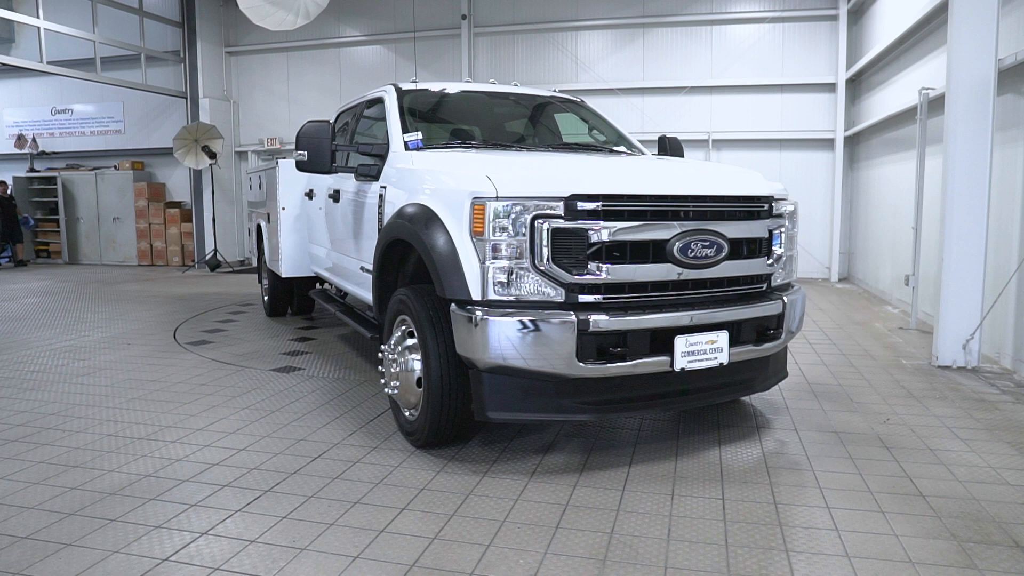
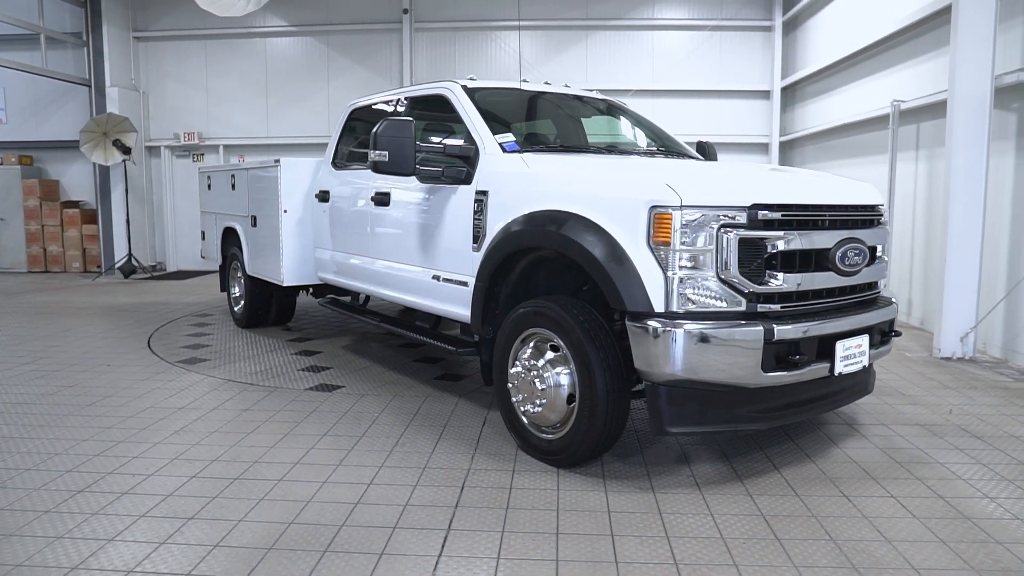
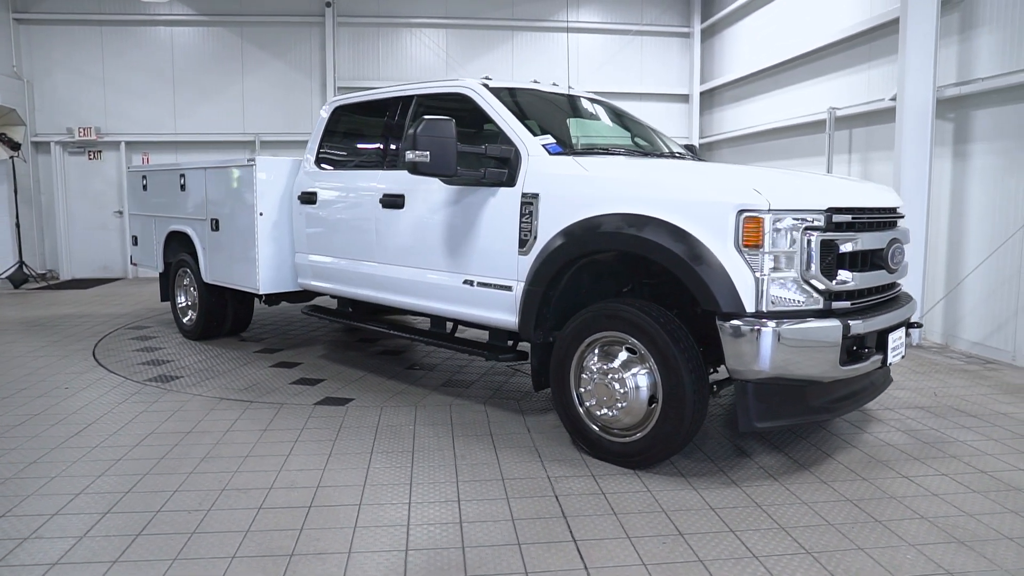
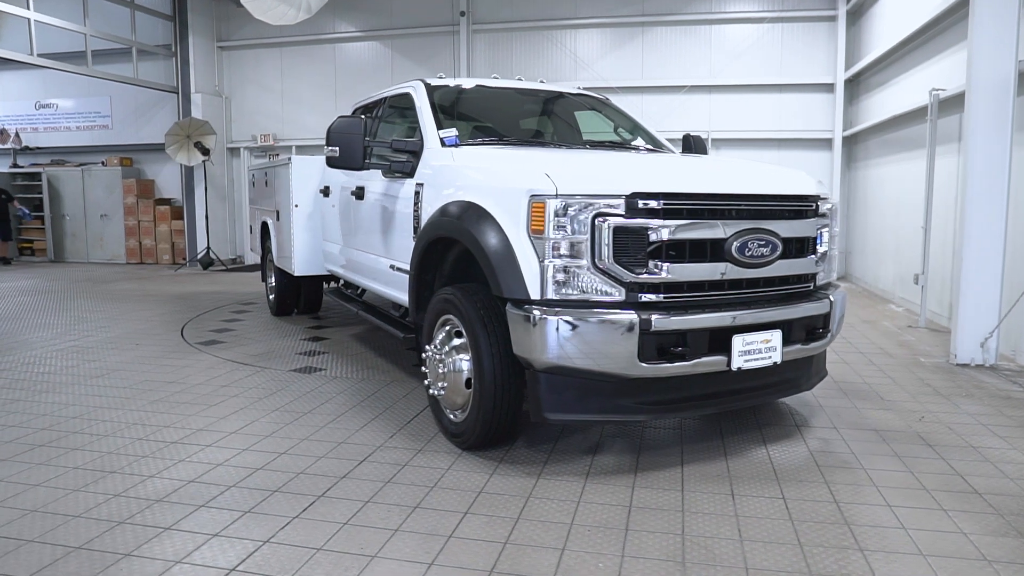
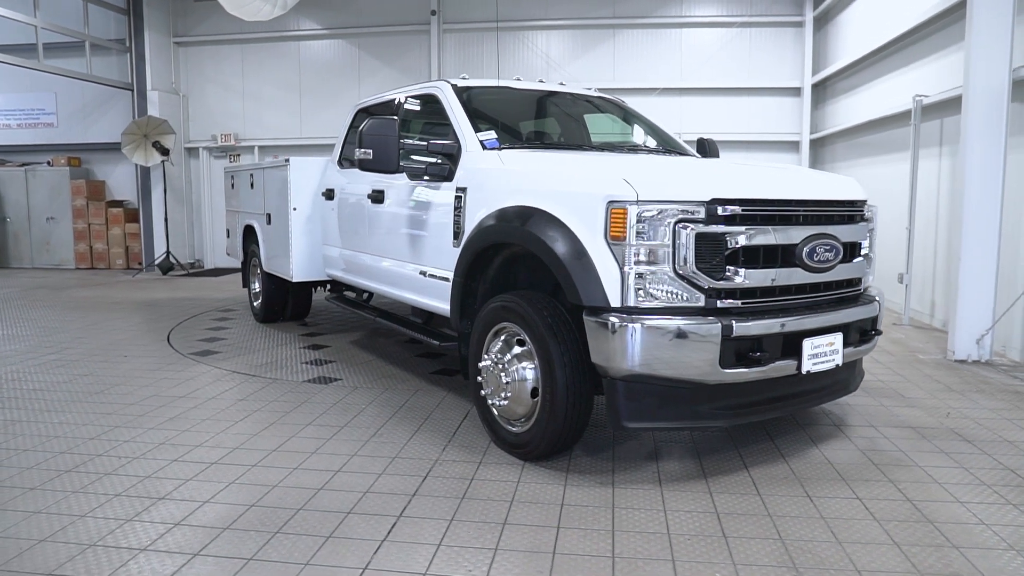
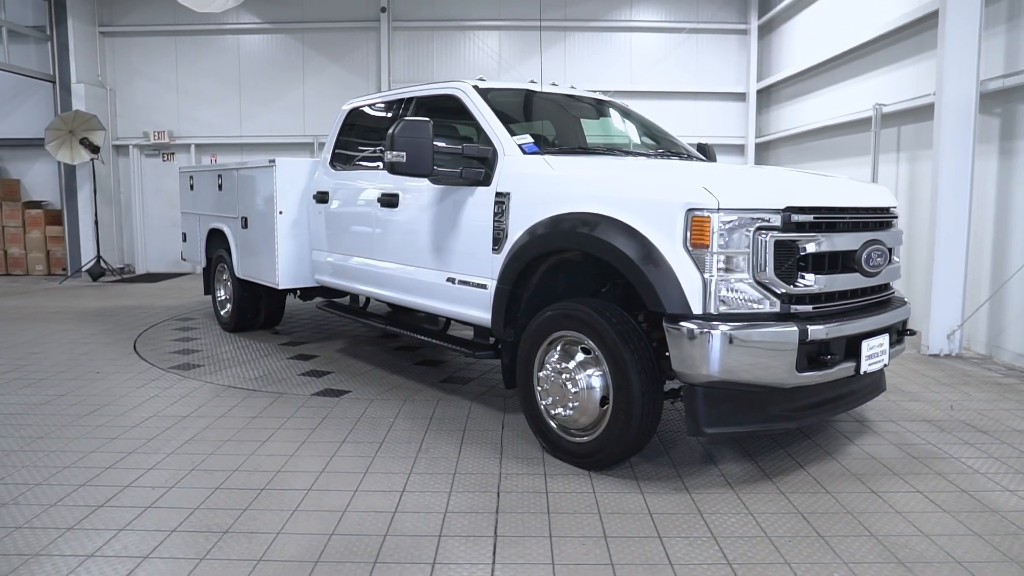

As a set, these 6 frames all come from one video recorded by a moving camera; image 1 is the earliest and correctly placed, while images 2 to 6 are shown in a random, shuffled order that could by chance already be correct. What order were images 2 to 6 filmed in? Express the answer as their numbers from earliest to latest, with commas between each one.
4, 5, 2, 6, 3
